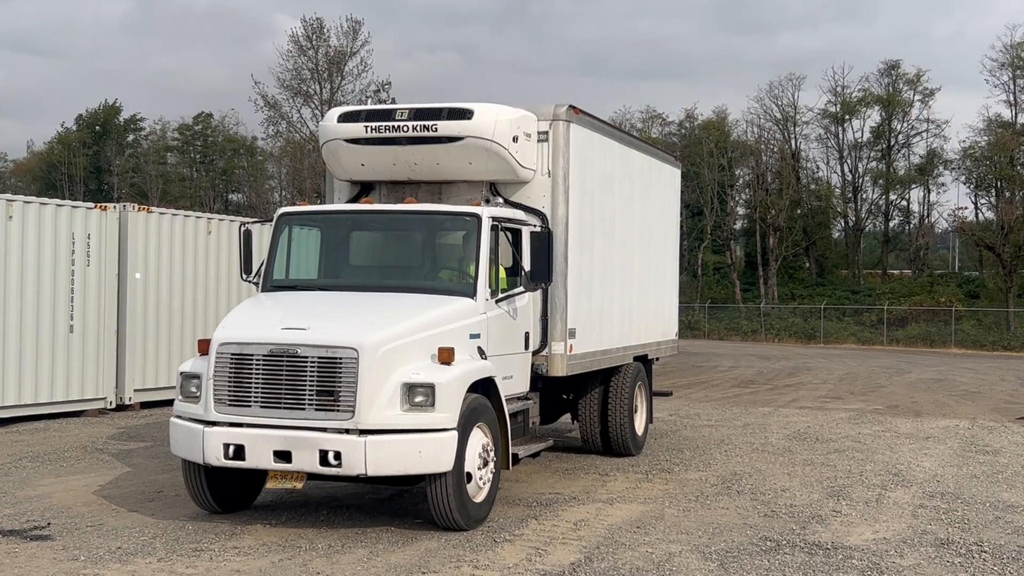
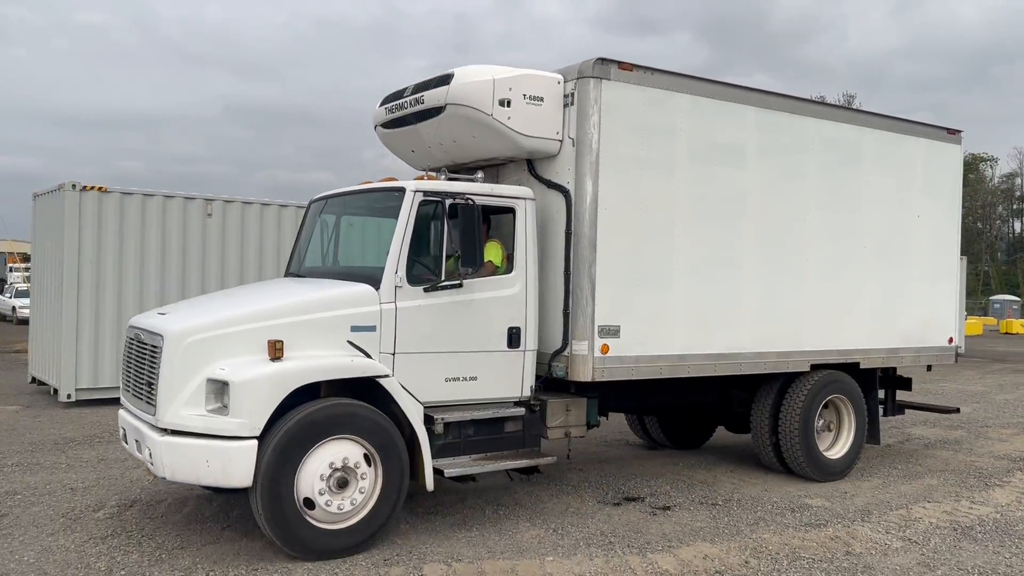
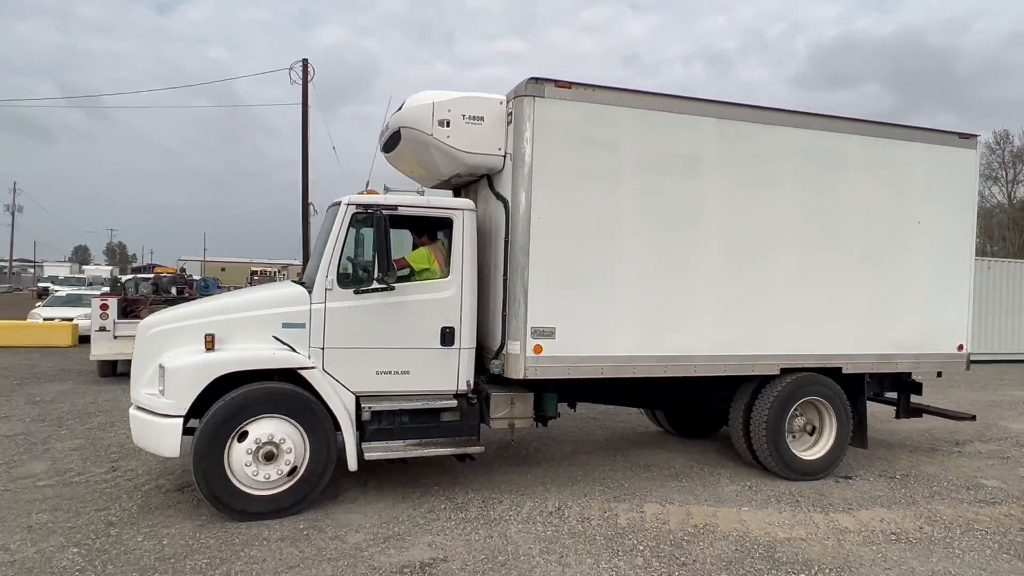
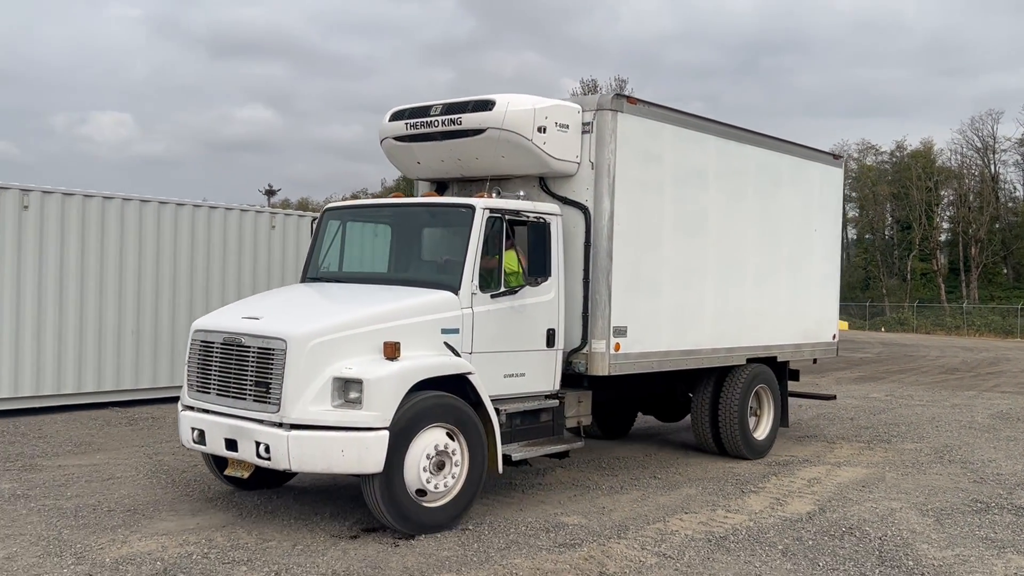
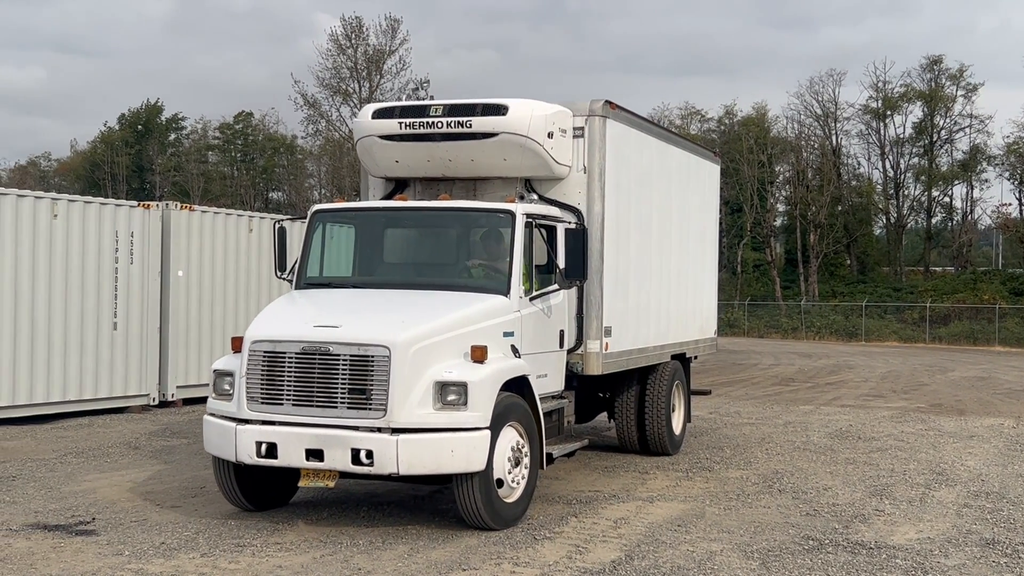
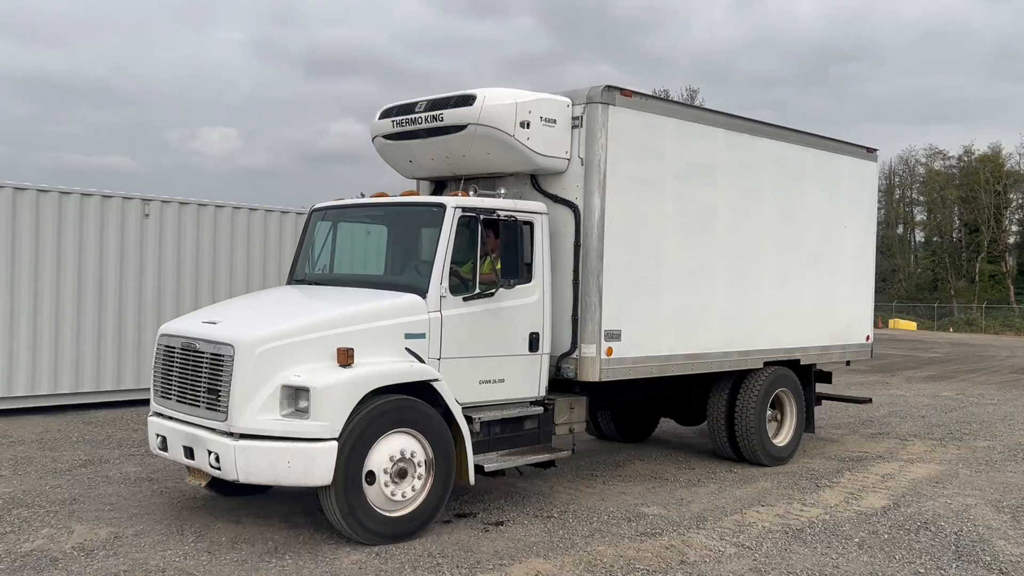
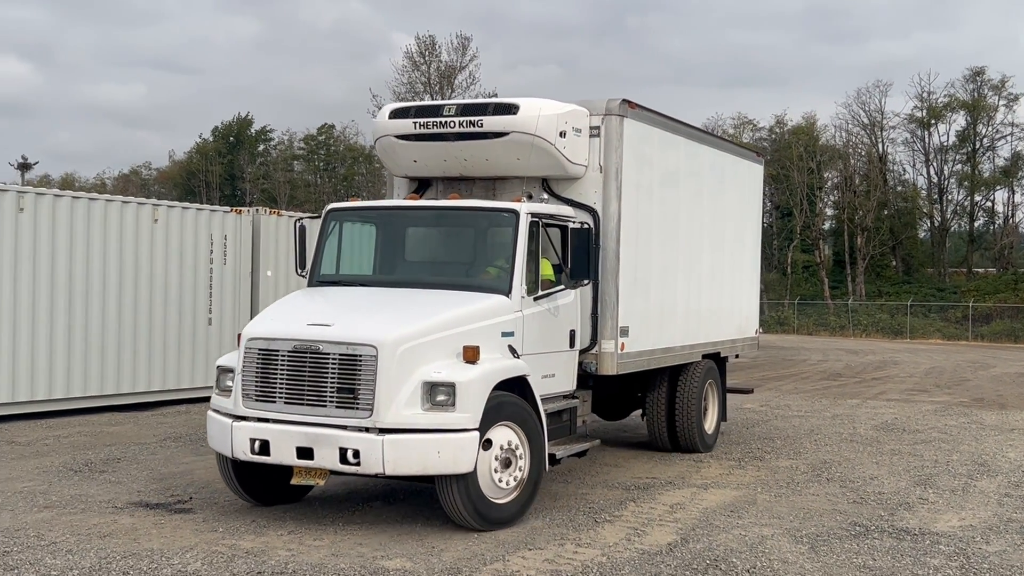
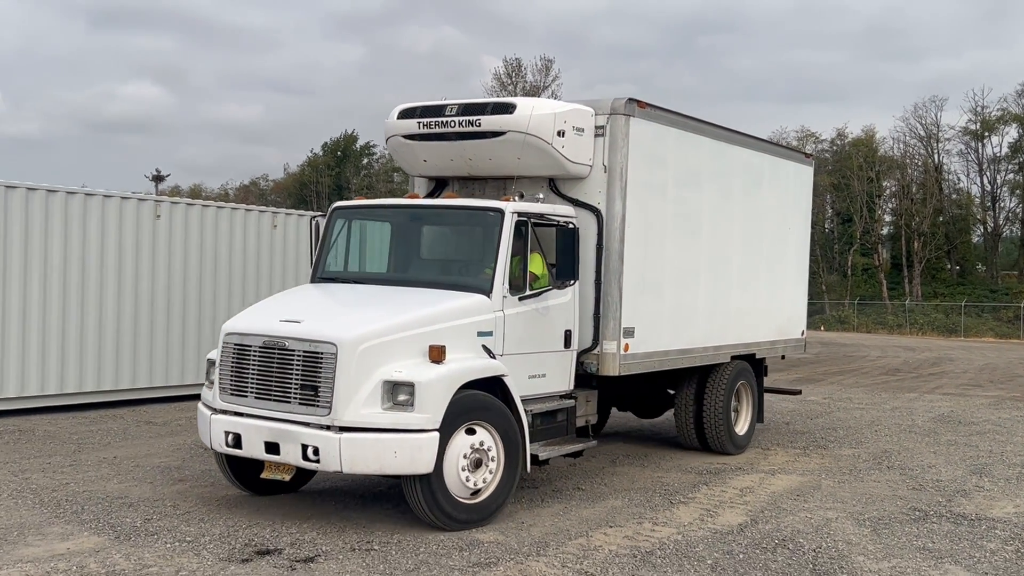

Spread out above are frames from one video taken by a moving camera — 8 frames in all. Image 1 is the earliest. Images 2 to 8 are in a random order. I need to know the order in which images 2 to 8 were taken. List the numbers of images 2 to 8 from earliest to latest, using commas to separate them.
5, 7, 8, 4, 6, 2, 3
